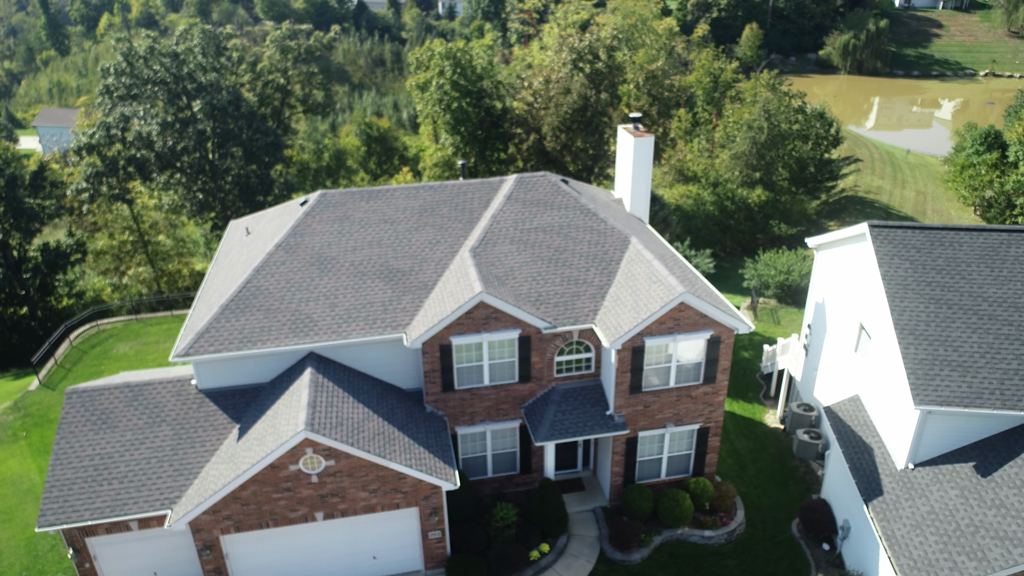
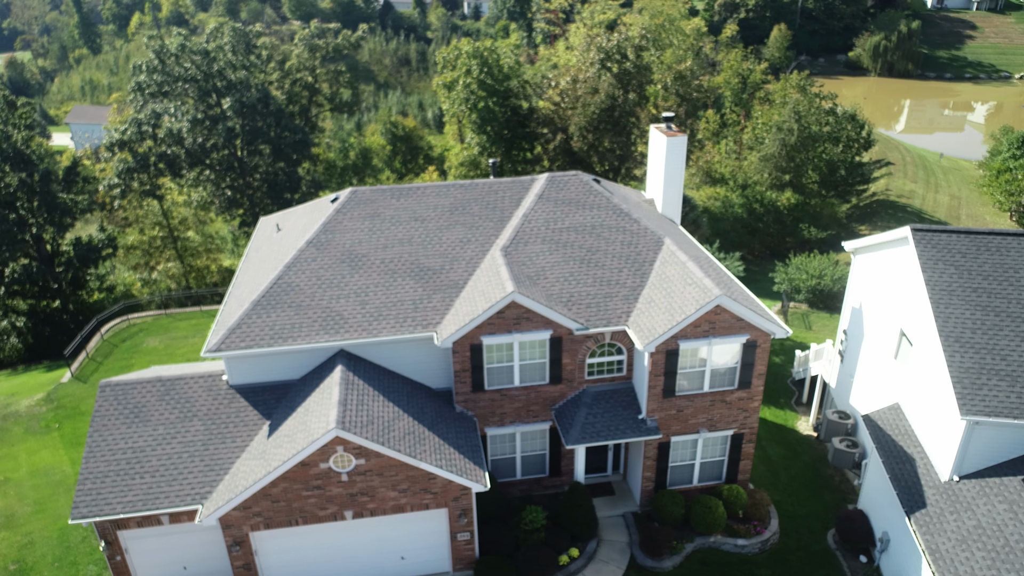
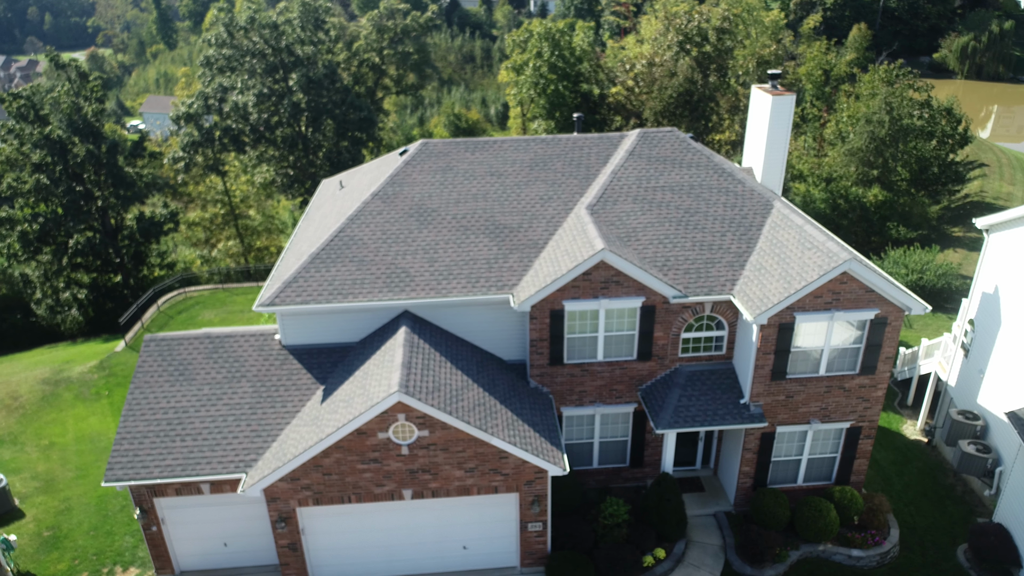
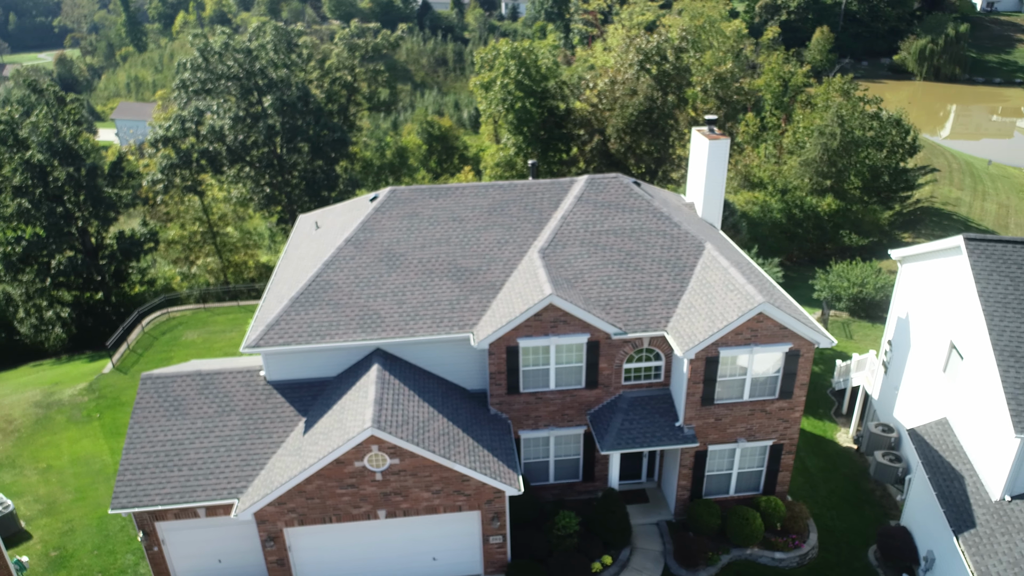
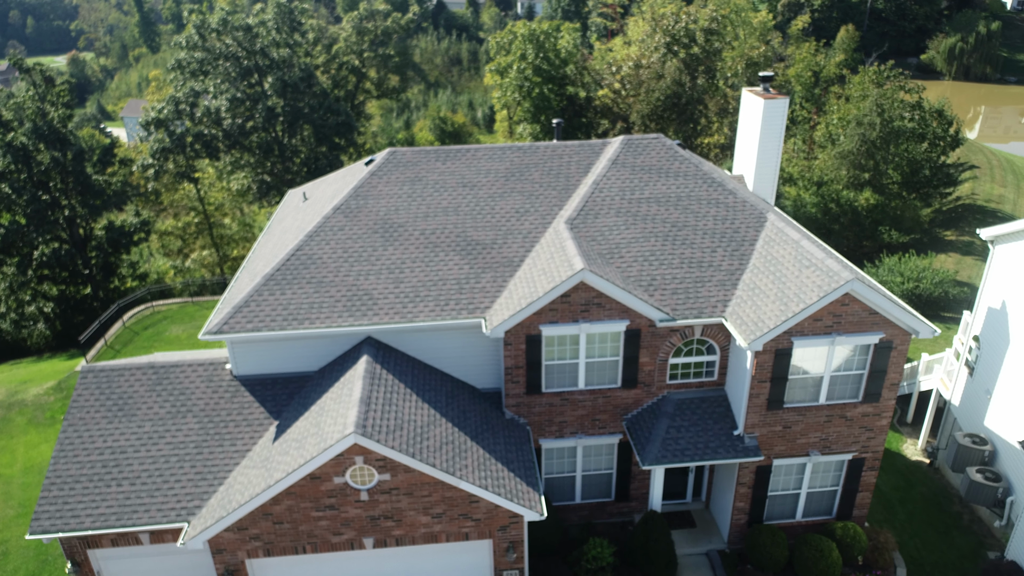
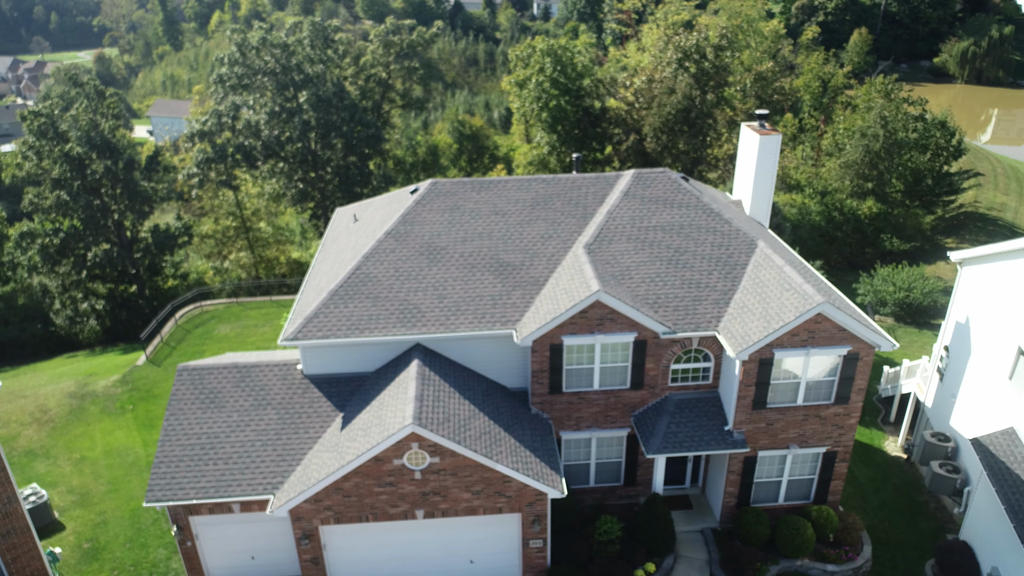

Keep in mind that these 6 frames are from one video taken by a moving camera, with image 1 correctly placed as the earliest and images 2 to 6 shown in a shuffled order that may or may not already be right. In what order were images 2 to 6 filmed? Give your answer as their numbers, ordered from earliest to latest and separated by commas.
2, 4, 6, 3, 5
